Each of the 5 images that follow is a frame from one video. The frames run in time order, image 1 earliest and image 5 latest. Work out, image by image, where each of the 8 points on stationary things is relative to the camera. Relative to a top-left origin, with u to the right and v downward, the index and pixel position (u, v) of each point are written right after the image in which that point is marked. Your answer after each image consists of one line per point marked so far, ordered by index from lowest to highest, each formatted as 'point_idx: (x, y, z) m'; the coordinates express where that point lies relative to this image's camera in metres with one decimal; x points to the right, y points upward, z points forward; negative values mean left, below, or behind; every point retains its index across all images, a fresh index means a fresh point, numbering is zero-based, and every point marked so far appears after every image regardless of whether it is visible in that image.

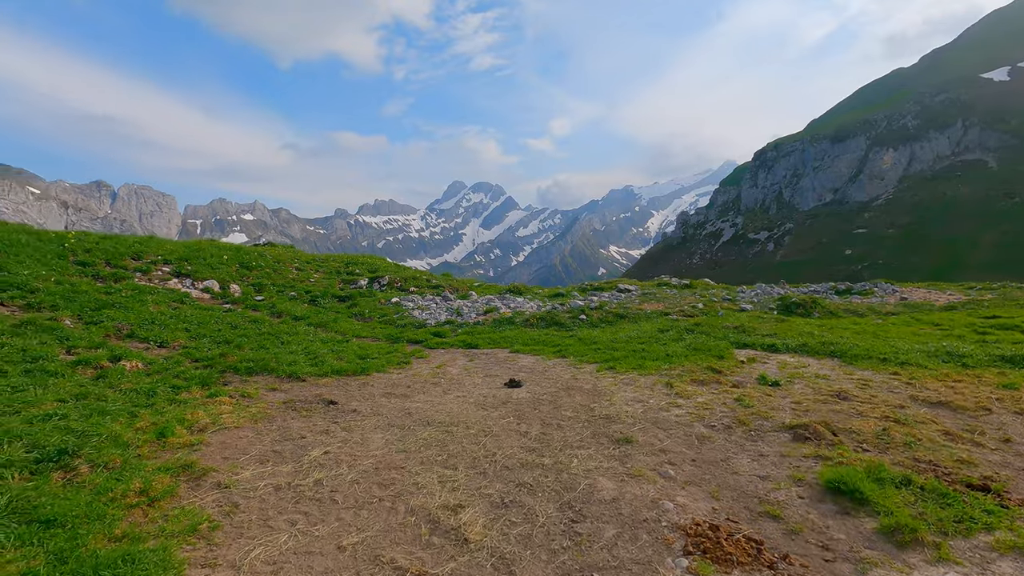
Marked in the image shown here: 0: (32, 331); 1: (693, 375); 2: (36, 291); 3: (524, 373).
0: (-13.8, -1.2, +15.5) m
1: (+4.9, -2.3, +14.4) m
2: (-16.7, -0.1, +18.8) m
3: (+0.4, -2.6, +16.2) m
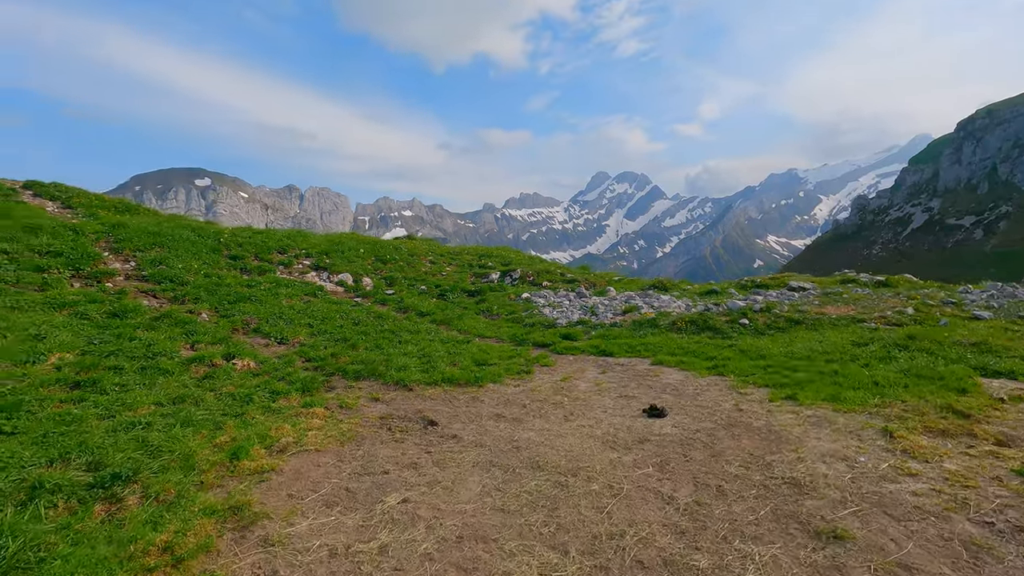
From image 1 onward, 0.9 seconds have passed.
0: (-10.1, -1.1, +15.8) m
1: (+7.7, -2.4, +9.9) m
2: (-12.0, +0.2, +19.7) m
3: (+3.7, -2.6, +12.8) m
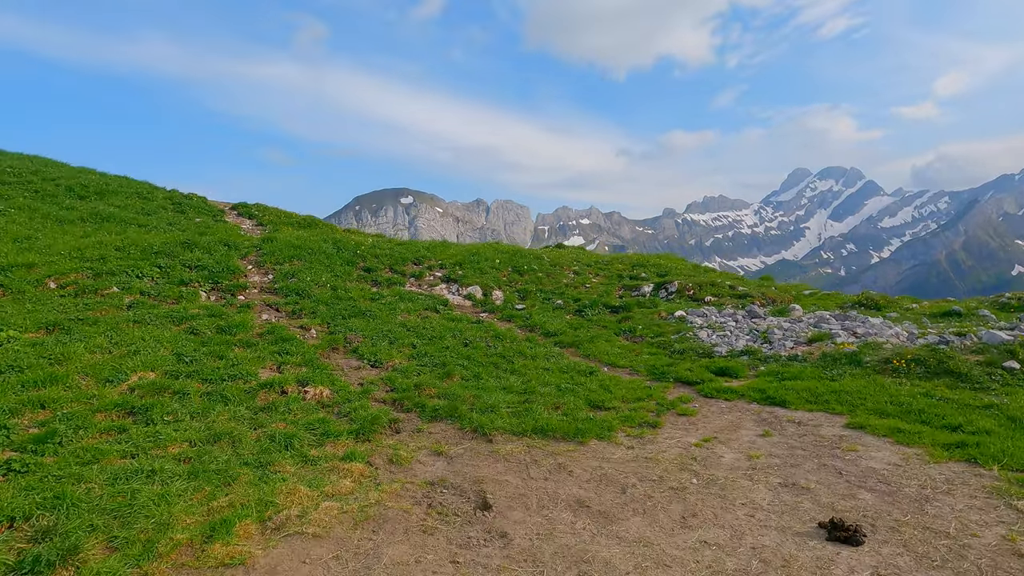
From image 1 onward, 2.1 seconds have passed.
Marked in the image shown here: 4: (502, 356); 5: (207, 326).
0: (-6.9, -1.5, +15.2) m
1: (+8.1, -2.9, +3.9) m
2: (-7.4, -0.3, +19.5) m
3: (+5.3, -3.1, +7.8) m
4: (-0.3, -2.1, +16.6) m
5: (-8.8, -1.1, +15.4) m
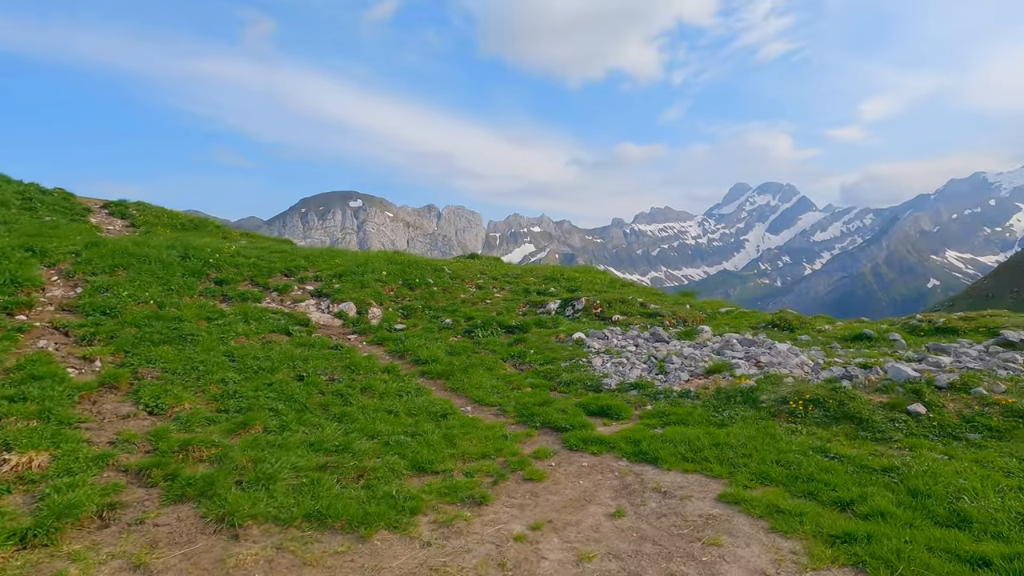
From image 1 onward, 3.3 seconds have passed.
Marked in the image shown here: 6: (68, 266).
0: (-10.8, -2.0, +11.5) m
1: (+5.1, -3.4, +1.7) m
2: (-11.6, -0.8, +15.9) m
3: (+2.0, -3.6, +5.3) m
4: (-4.3, -2.7, +13.6) m
5: (-12.6, -1.5, +11.6) m
6: (-15.0, +0.8, +18.2) m
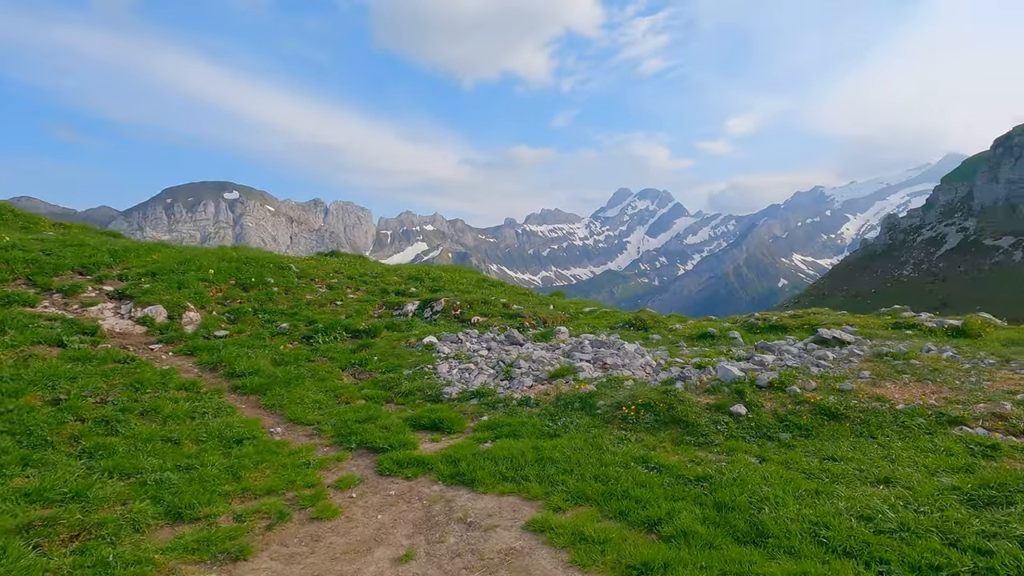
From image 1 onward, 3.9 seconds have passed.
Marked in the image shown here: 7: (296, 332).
0: (-14.2, -2.0, +7.7) m
1: (+3.3, -3.5, +1.2) m
2: (-15.9, -0.9, +11.8) m
3: (-0.5, -3.6, +4.2) m
4: (-8.3, -2.7, +11.0) m
5: (-16.1, -1.6, +7.4) m
6: (-19.7, +0.7, +13.5) m
7: (-7.7, -1.6, +19.1) m
